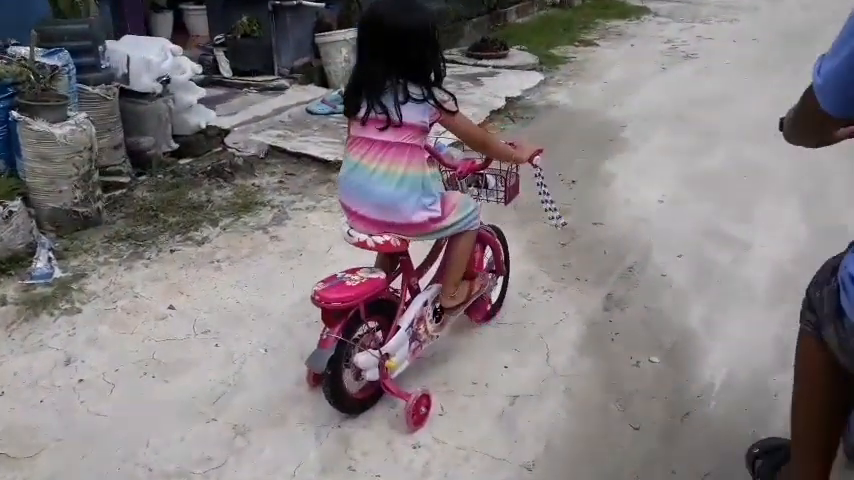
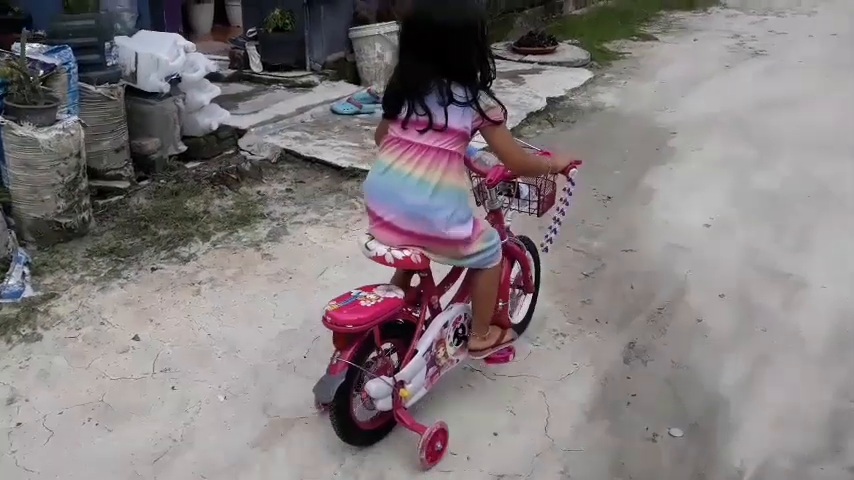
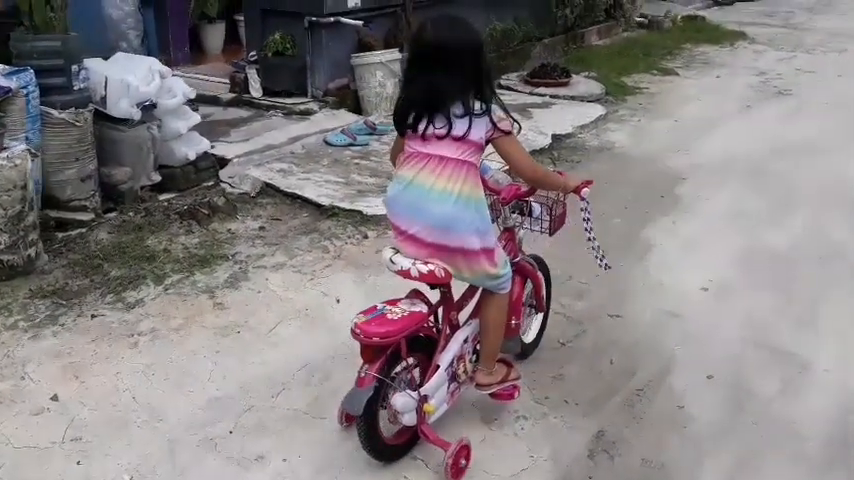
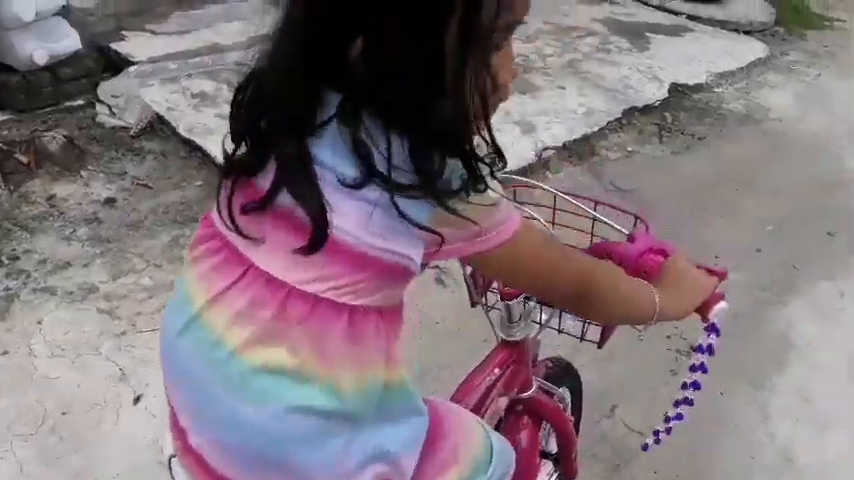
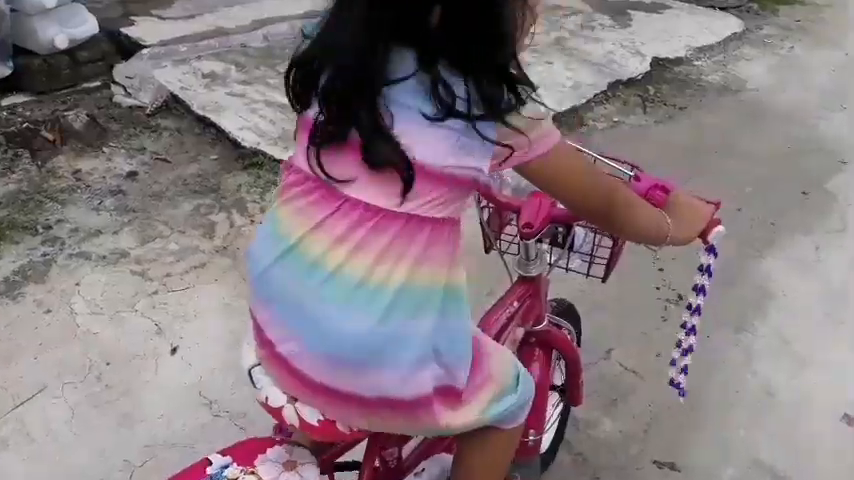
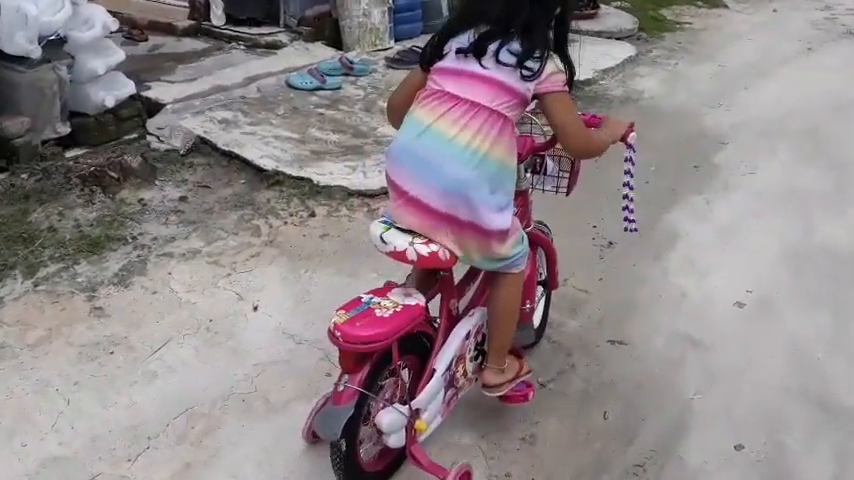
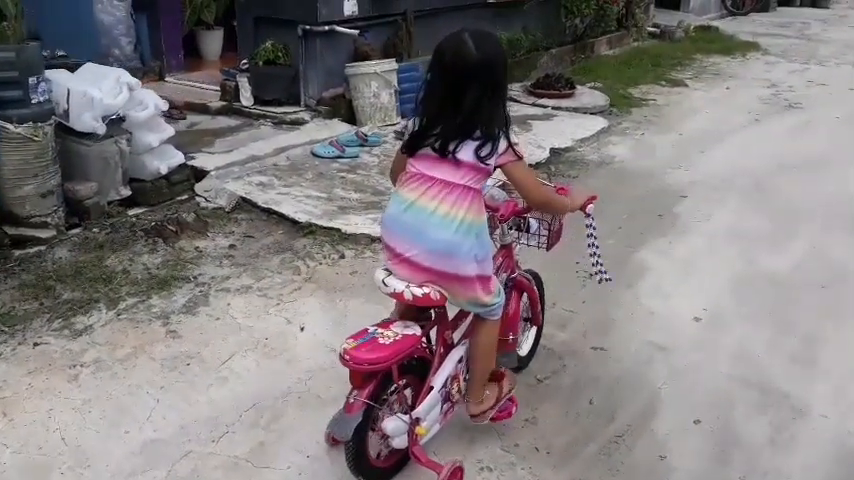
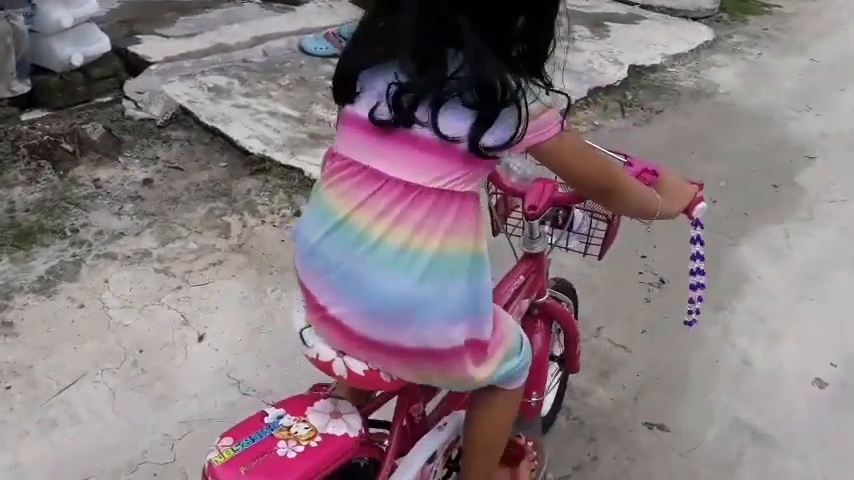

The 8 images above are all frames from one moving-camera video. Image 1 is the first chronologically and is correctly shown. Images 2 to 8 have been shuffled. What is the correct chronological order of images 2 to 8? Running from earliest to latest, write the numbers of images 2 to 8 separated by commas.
2, 3, 7, 6, 8, 5, 4
